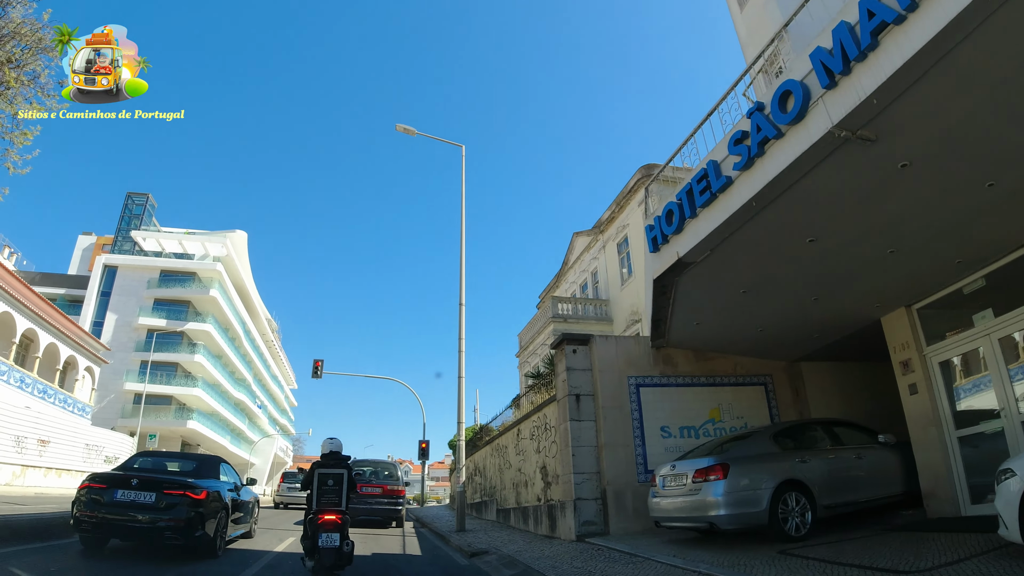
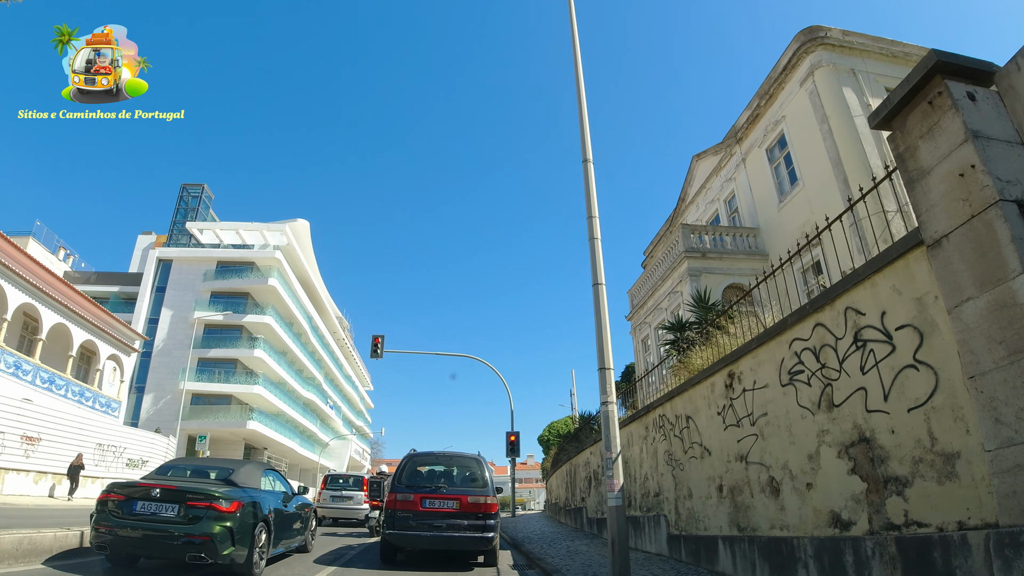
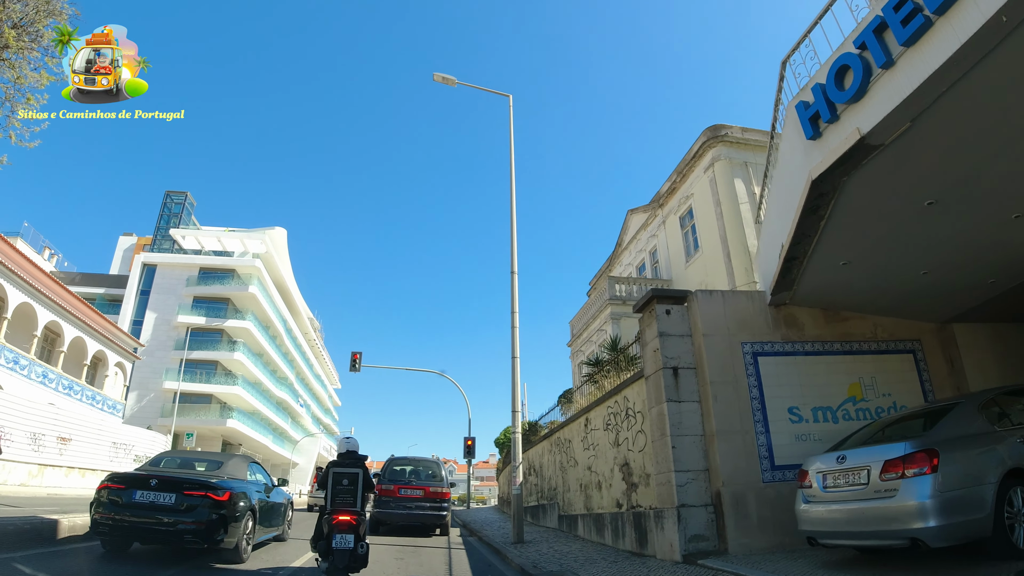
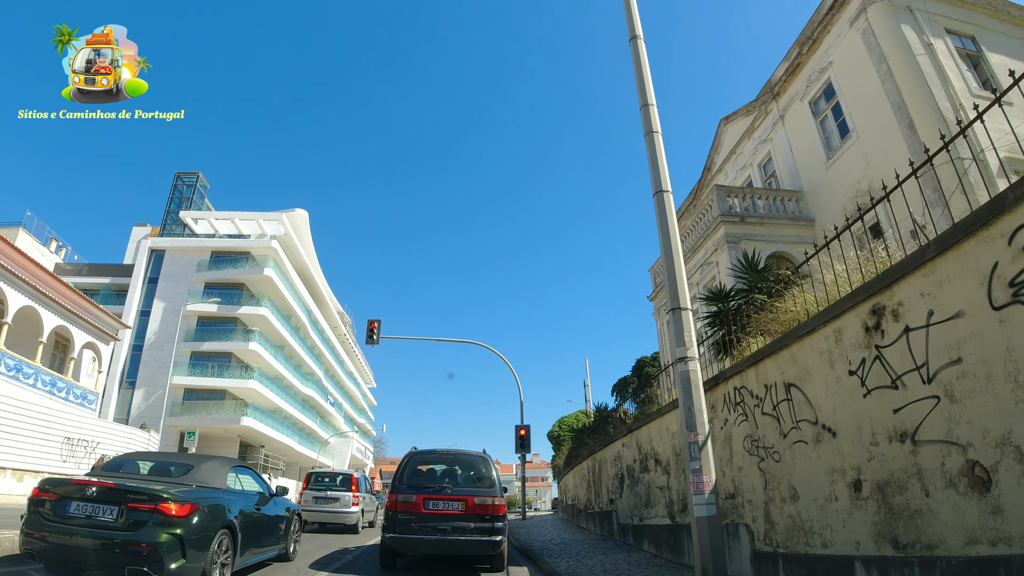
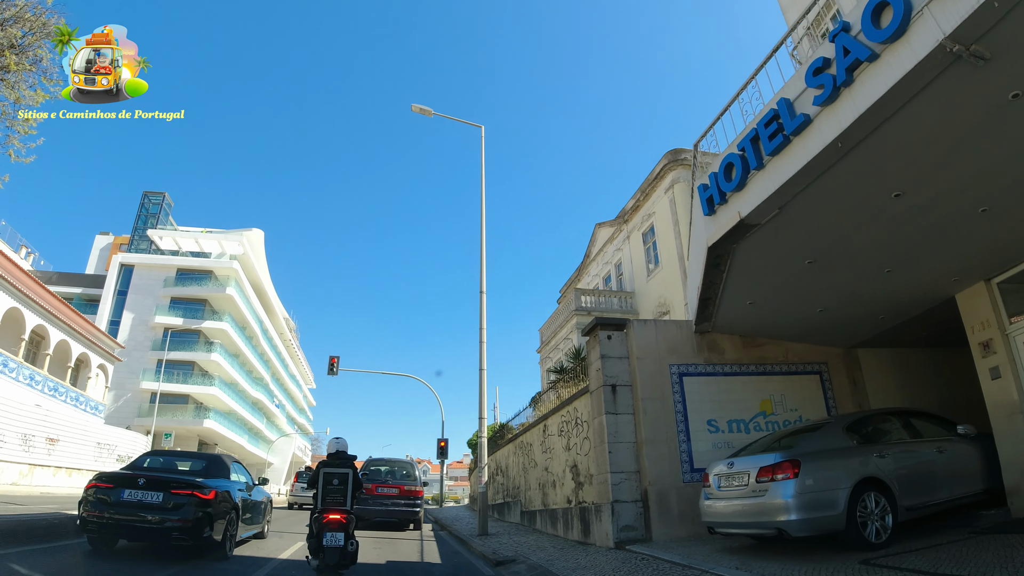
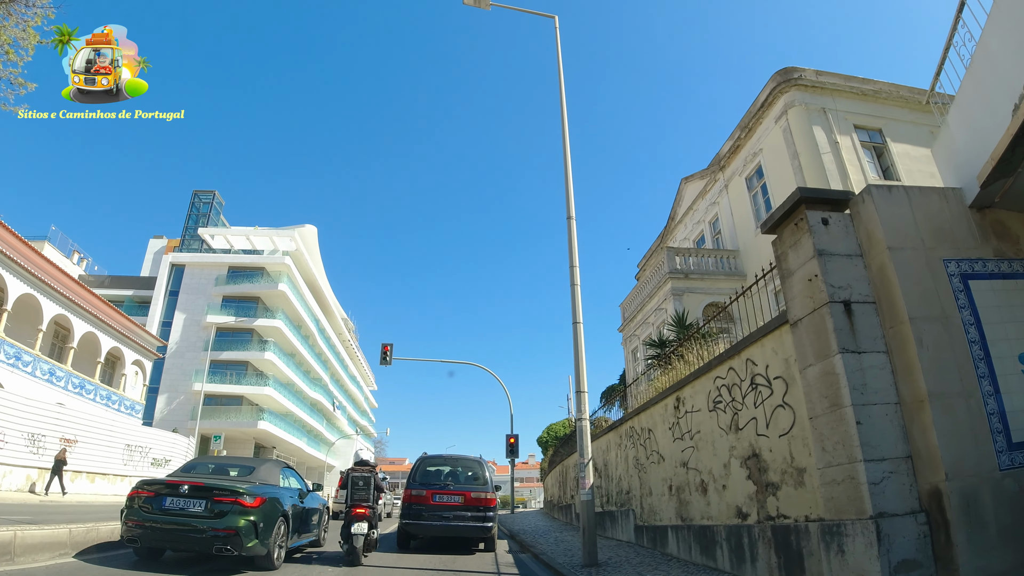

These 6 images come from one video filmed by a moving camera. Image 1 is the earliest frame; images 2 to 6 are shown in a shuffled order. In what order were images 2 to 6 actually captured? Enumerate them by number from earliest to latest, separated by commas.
5, 3, 6, 2, 4
